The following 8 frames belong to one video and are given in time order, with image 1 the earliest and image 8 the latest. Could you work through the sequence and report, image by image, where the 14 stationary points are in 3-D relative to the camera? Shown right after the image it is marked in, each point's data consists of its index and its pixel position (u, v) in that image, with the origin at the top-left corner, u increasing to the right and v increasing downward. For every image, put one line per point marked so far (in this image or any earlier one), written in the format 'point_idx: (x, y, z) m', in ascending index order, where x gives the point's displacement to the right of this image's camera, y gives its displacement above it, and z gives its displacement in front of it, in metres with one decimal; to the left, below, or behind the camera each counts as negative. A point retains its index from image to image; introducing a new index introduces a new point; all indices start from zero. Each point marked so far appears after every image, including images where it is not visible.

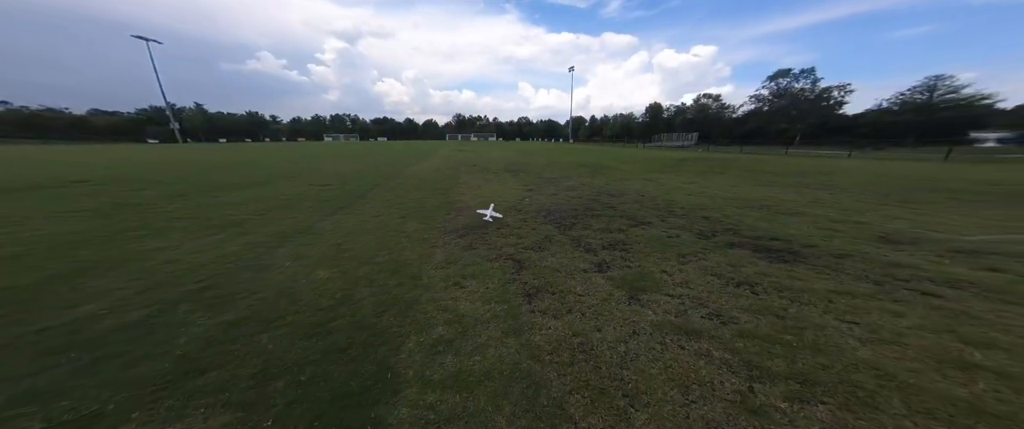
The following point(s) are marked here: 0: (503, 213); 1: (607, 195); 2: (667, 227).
0: (-0.2, 0.0, +8.2) m
1: (+3.3, +0.6, +10.1) m
2: (+3.7, -0.3, +6.9) m
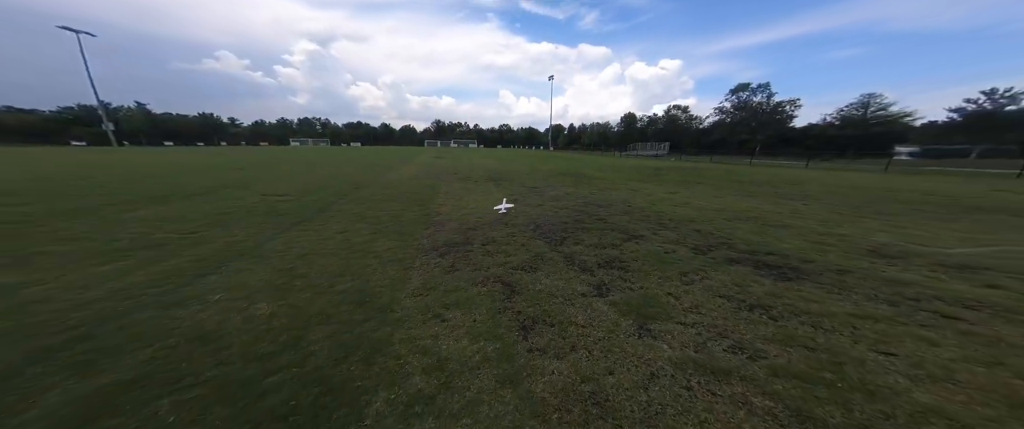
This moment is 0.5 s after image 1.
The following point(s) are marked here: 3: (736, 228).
0: (-0.7, -0.4, +7.5) m
1: (+2.7, +0.2, +9.7) m
2: (+3.4, -0.6, +6.6) m
3: (+5.7, -0.3, +7.4) m
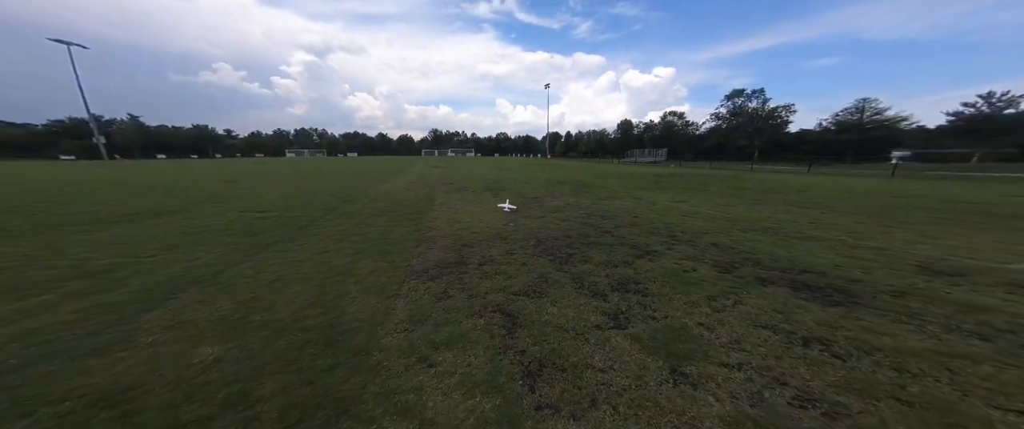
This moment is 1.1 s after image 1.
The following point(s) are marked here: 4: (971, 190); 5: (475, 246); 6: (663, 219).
0: (-0.7, -0.7, +6.8) m
1: (+2.7, -0.1, +9.0) m
2: (+3.4, -0.9, +5.9) m
3: (+5.7, -0.6, +6.7) m
4: (+23.1, +1.2, +14.5) m
5: (-0.8, -0.7, +6.7) m
6: (+4.6, -0.1, +8.8) m
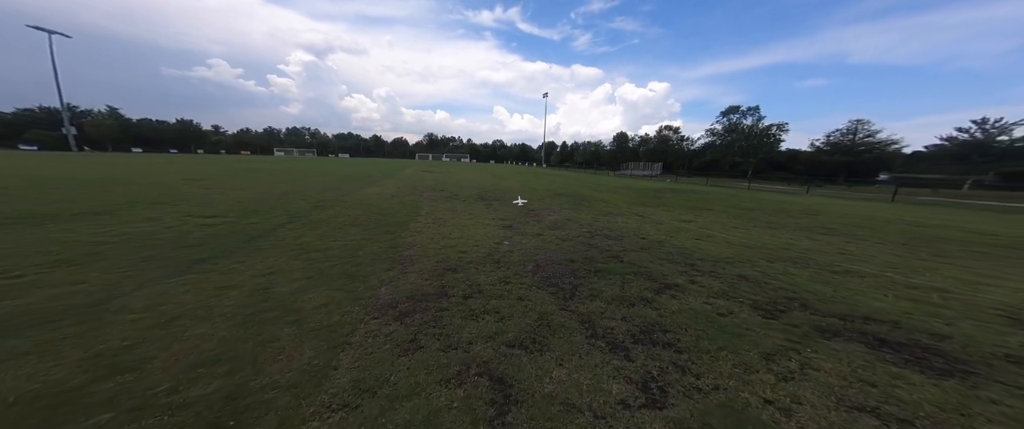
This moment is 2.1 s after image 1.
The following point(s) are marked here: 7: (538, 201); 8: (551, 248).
0: (-0.8, -1.1, +5.6) m
1: (+2.5, -0.6, +8.0) m
2: (+3.3, -1.3, +4.8) m
3: (+5.6, -1.1, +5.7) m
4: (+22.8, -0.1, +14.1) m
5: (-1.0, -1.1, +5.5) m
6: (+4.4, -0.7, +7.8) m
7: (+1.2, +0.6, +13.6) m
8: (+0.9, -0.8, +7.1) m
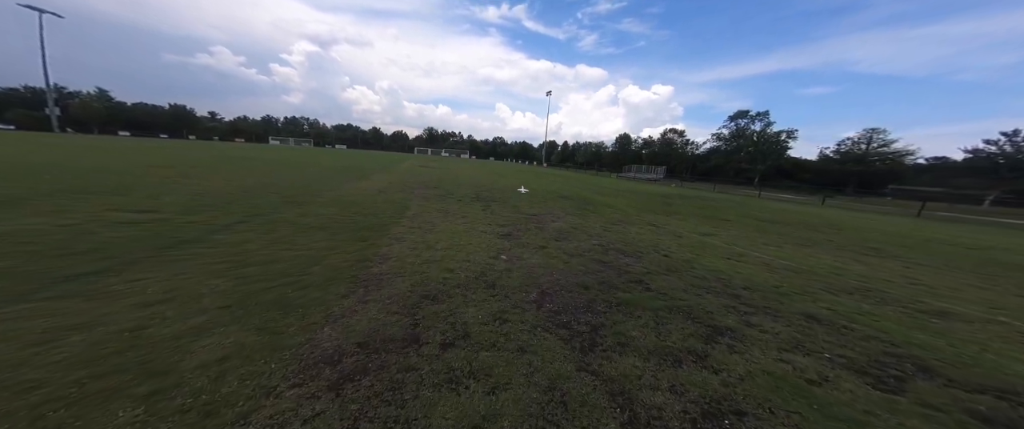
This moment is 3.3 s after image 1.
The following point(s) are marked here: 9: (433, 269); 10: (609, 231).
0: (-0.8, -1.2, +4.3) m
1: (+2.4, -0.9, +6.6) m
2: (+3.2, -1.6, +3.5) m
3: (+5.5, -1.5, +4.4) m
4: (+22.7, -1.0, +13.0) m
5: (-1.0, -1.2, +4.1) m
6: (+4.4, -1.0, +6.5) m
7: (+1.2, +0.5, +12.2) m
8: (+0.9, -1.0, +5.7) m
9: (-1.4, -1.0, +5.1) m
10: (+2.9, -0.5, +8.5) m
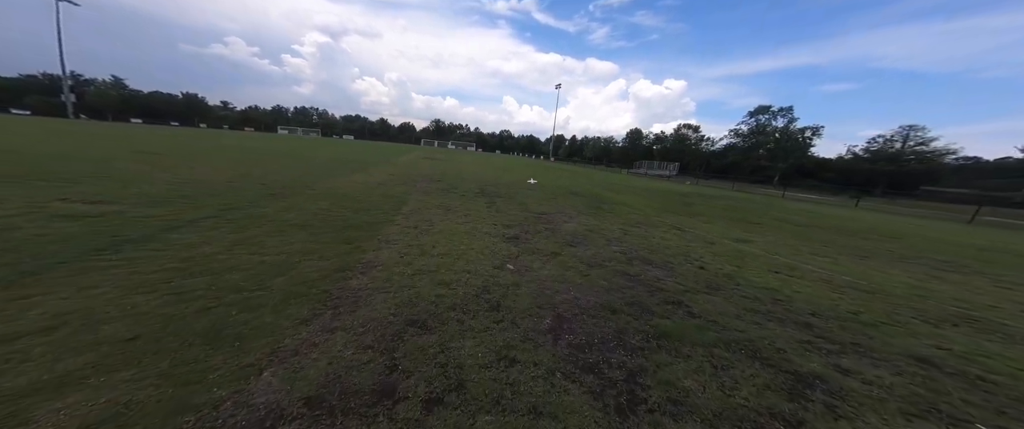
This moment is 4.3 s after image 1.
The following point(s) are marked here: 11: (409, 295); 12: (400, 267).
0: (-0.7, -1.2, +3.3) m
1: (+2.6, -0.9, +5.6) m
2: (+3.3, -1.7, +2.5) m
3: (+5.6, -1.6, +3.4) m
4: (+23.0, -1.4, +11.6) m
5: (-0.9, -1.2, +3.2) m
6: (+4.6, -1.1, +5.4) m
7: (+1.5, +0.5, +11.2) m
8: (+1.0, -1.1, +4.7) m
9: (-1.3, -1.0, +4.2) m
10: (+3.1, -0.5, +7.5) m
11: (-1.4, -1.0, +3.9) m
12: (-1.8, -0.8, +4.6) m
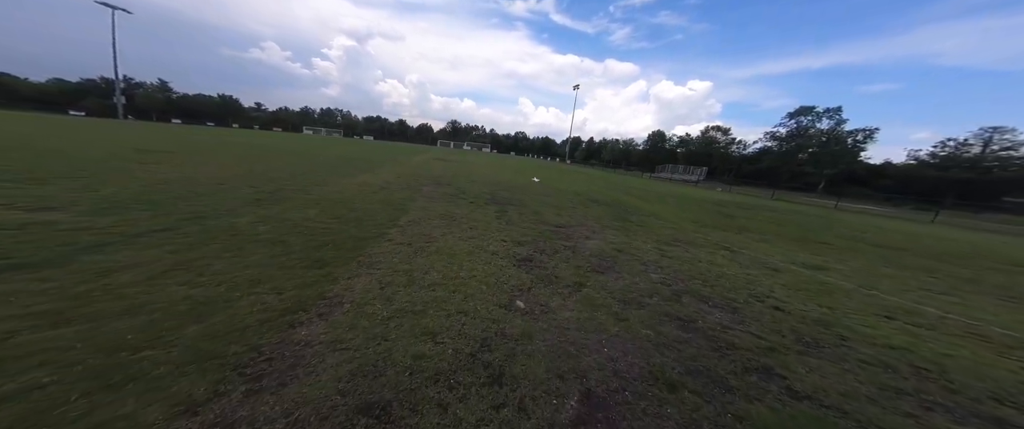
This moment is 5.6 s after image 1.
0: (-0.7, -1.5, +2.2) m
1: (+2.8, -1.3, +4.3) m
2: (+3.3, -2.1, +1.1) m
3: (+5.7, -2.0, +1.9) m
4: (+23.4, -2.2, +9.2) m
5: (-0.9, -1.5, +2.0) m
6: (+4.7, -1.5, +4.0) m
7: (+2.0, +0.2, +10.0) m
8: (+1.2, -1.4, +3.5) m
9: (-1.2, -1.2, +3.1) m
10: (+3.4, -0.9, +6.2) m
11: (-1.3, -1.3, +2.8) m
12: (-1.6, -1.1, +3.5) m
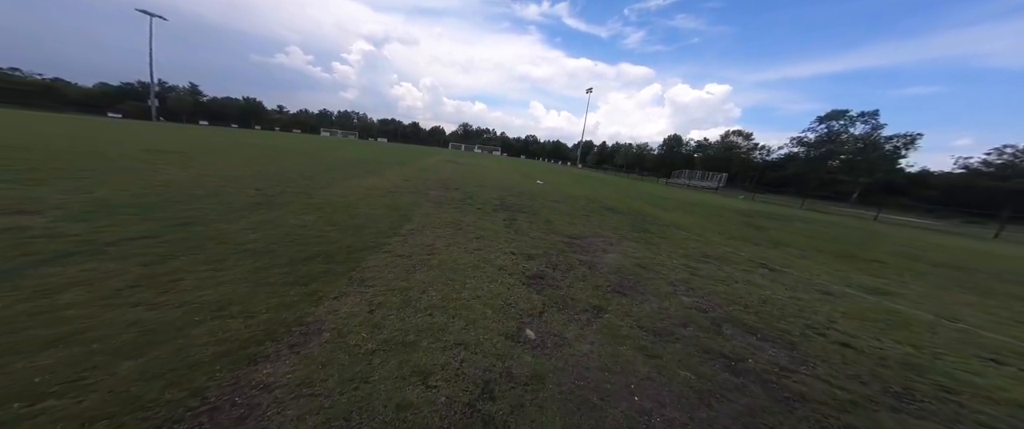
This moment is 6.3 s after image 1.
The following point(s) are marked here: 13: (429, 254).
0: (-0.6, -1.6, +1.6) m
1: (+2.9, -1.5, +3.6) m
2: (+3.3, -2.3, +0.4) m
3: (+5.7, -2.3, +1.1) m
4: (+23.7, -2.8, +7.7) m
5: (-0.8, -1.6, +1.5) m
6: (+4.8, -1.7, +3.3) m
7: (+2.4, -0.1, +9.3) m
8: (+1.3, -1.6, +2.9) m
9: (-1.1, -1.4, +2.5) m
10: (+3.5, -1.1, +5.5) m
11: (-1.2, -1.4, +2.2) m
12: (-1.6, -1.2, +3.0) m
13: (-1.5, -0.7, +5.2) m
